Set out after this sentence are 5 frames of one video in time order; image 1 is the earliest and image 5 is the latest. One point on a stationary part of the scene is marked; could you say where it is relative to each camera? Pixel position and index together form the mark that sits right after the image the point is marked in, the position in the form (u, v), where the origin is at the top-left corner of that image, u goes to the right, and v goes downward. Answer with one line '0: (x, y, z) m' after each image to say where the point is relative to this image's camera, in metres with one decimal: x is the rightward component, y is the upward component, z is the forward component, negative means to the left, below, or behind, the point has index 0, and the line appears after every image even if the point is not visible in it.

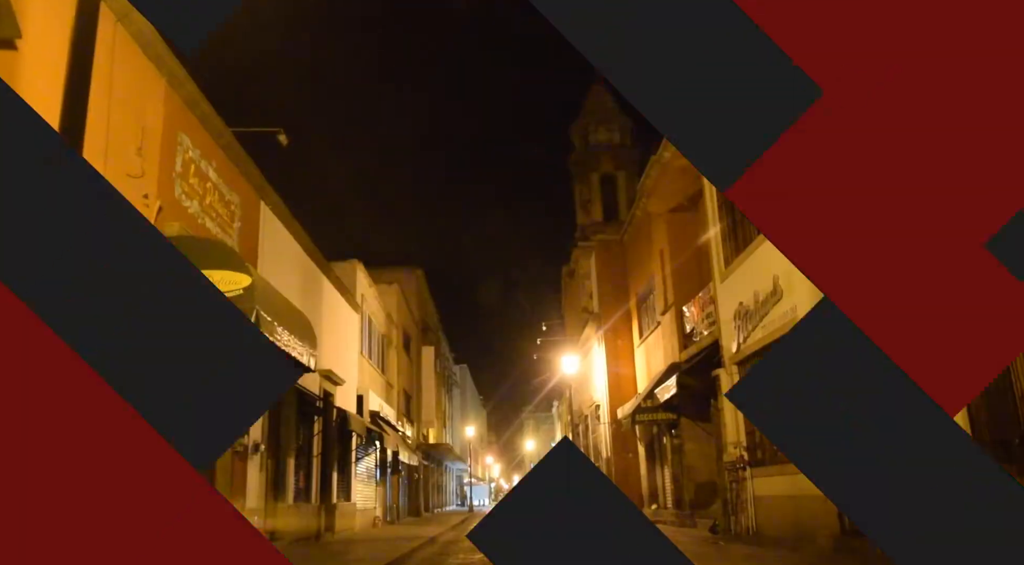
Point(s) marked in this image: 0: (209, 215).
0: (-4.3, +1.0, +12.4) m
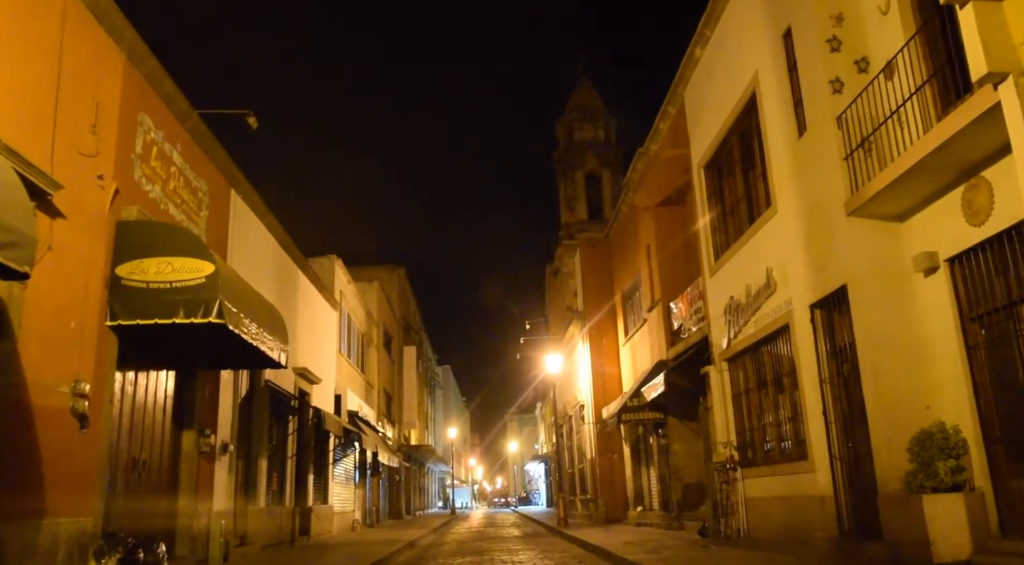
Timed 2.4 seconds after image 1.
0: (-4.6, +1.1, +11.7) m
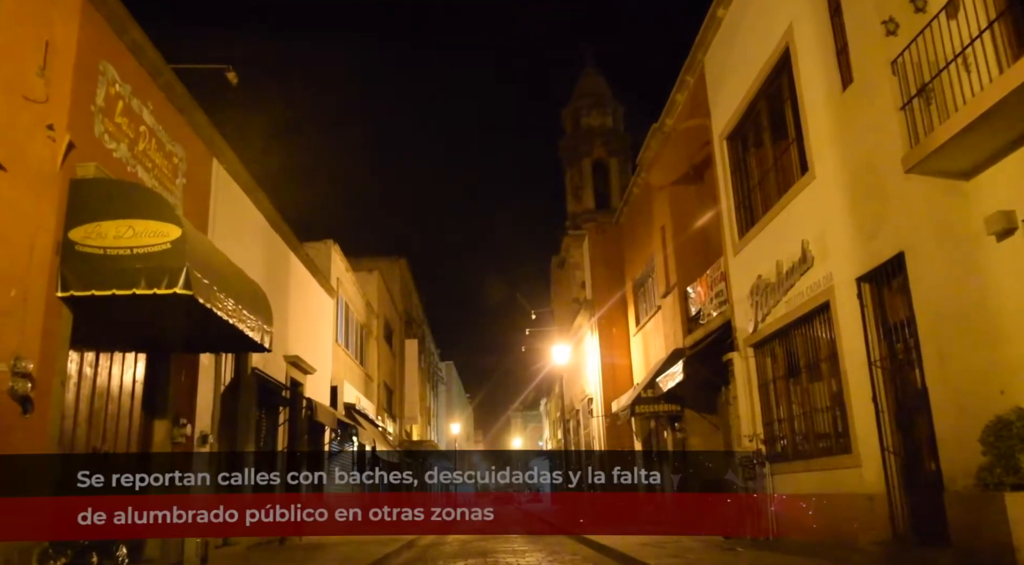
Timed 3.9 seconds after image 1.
0: (-4.5, +1.4, +10.5) m
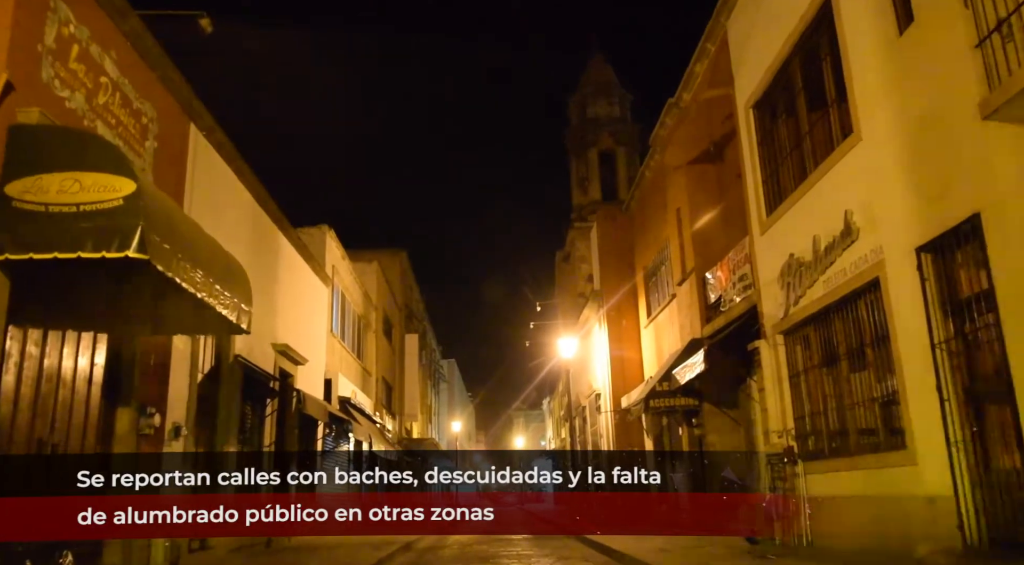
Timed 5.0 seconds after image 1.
0: (-4.4, +1.8, +9.3) m
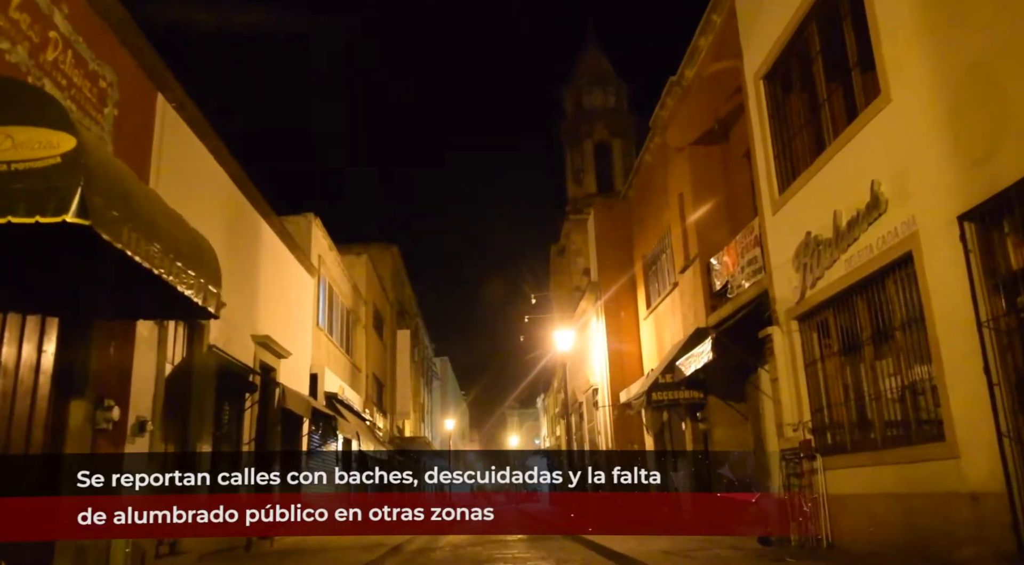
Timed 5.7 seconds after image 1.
0: (-4.4, +2.0, +8.4) m
